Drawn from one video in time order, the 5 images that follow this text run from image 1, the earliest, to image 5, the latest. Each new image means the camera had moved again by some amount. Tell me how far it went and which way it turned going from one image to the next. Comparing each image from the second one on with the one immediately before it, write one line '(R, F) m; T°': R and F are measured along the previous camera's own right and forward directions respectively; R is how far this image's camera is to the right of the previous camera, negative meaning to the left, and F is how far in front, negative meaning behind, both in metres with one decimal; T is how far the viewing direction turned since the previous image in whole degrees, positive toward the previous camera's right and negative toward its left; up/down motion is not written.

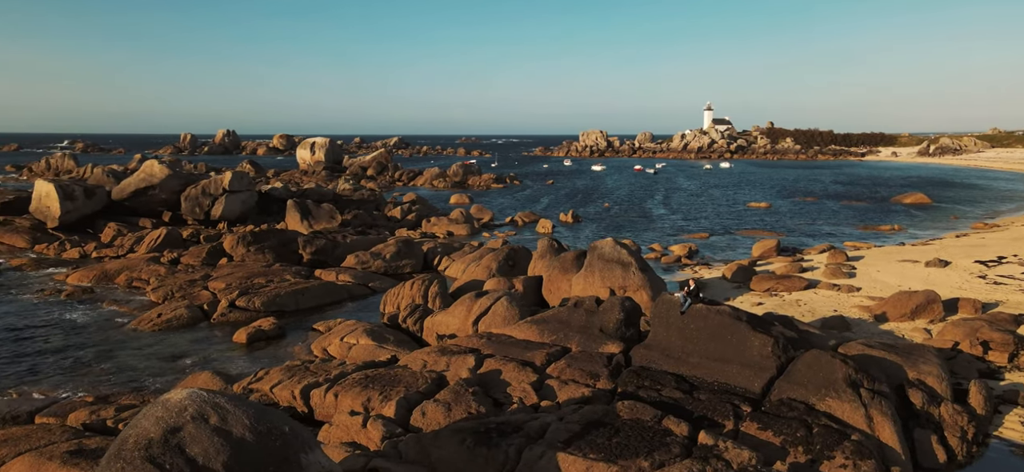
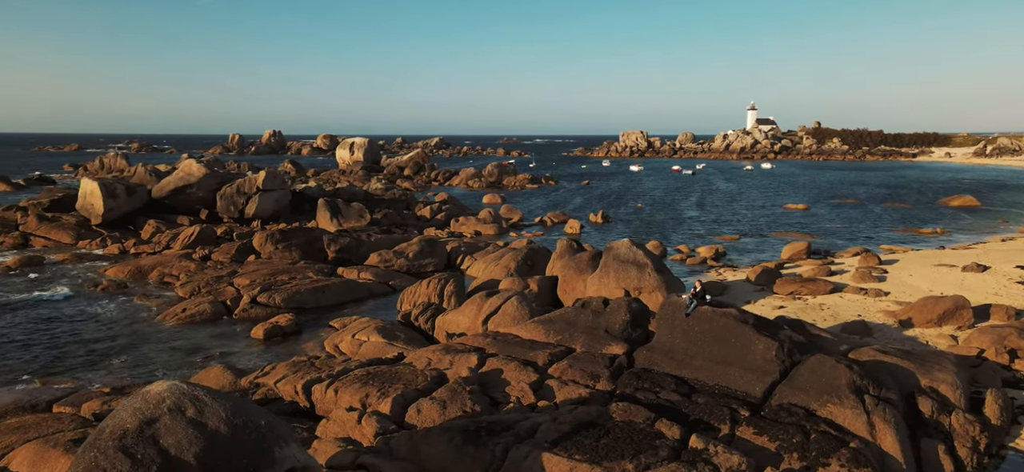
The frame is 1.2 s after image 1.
(+0.8, 0.0) m; -4°
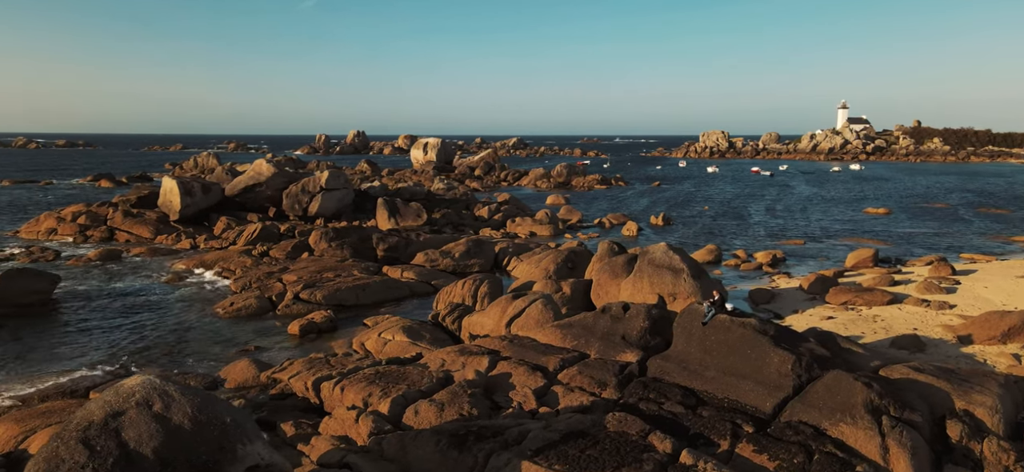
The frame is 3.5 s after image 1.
(+1.4, +0.2) m; -7°
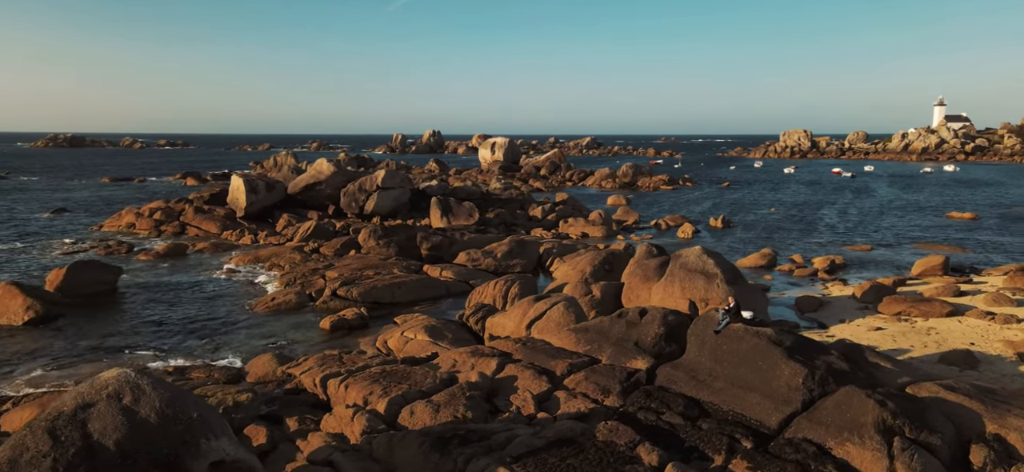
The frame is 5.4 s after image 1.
(+1.3, +0.3) m; -6°
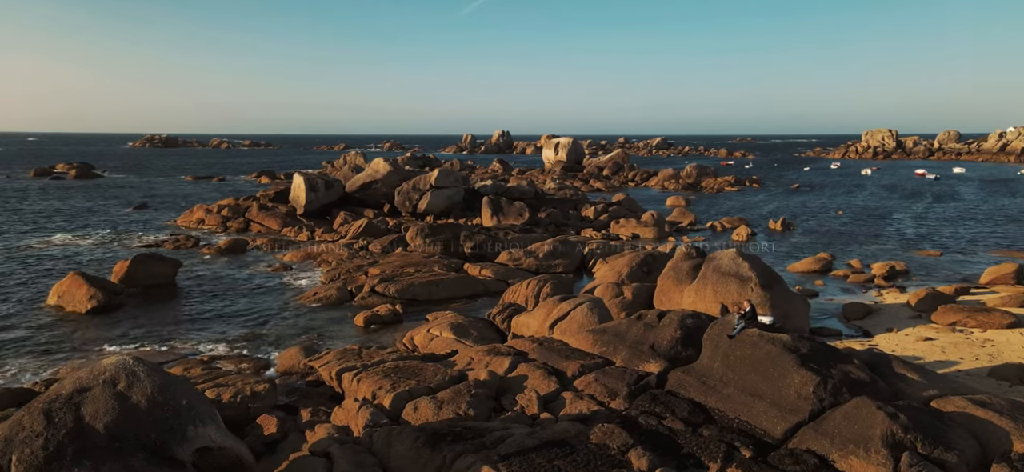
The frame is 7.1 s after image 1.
(+1.1, +0.1) m; -6°
